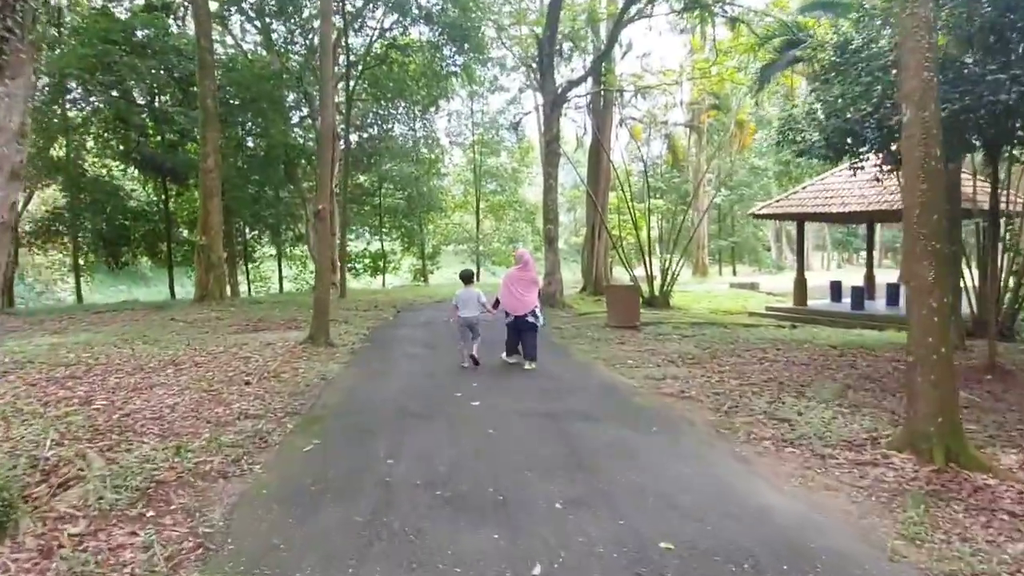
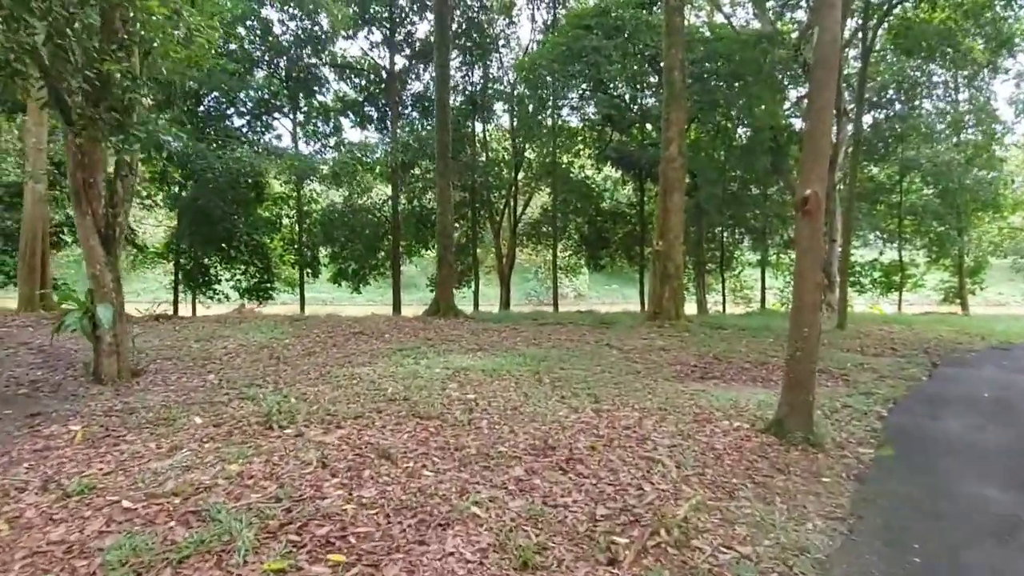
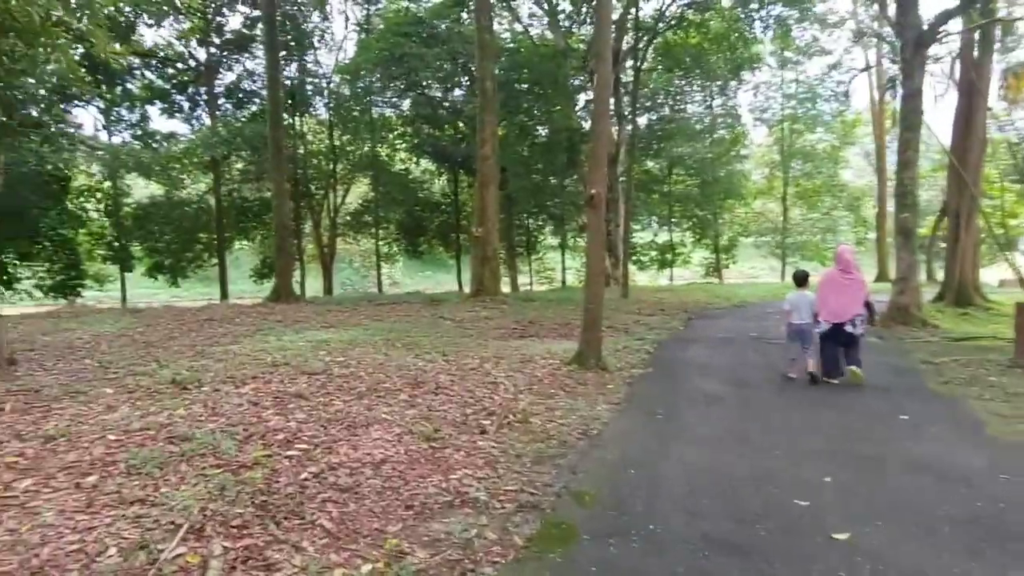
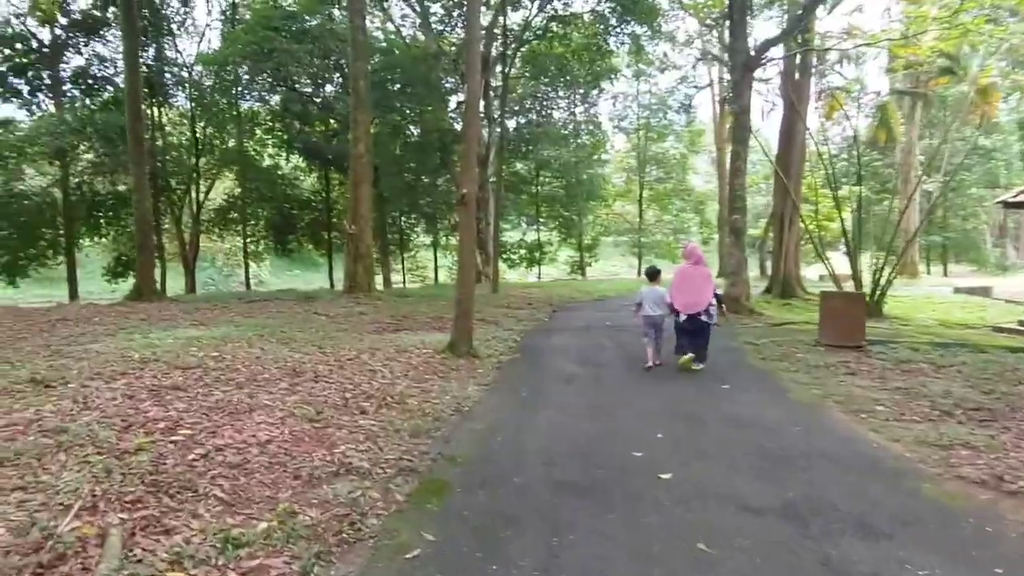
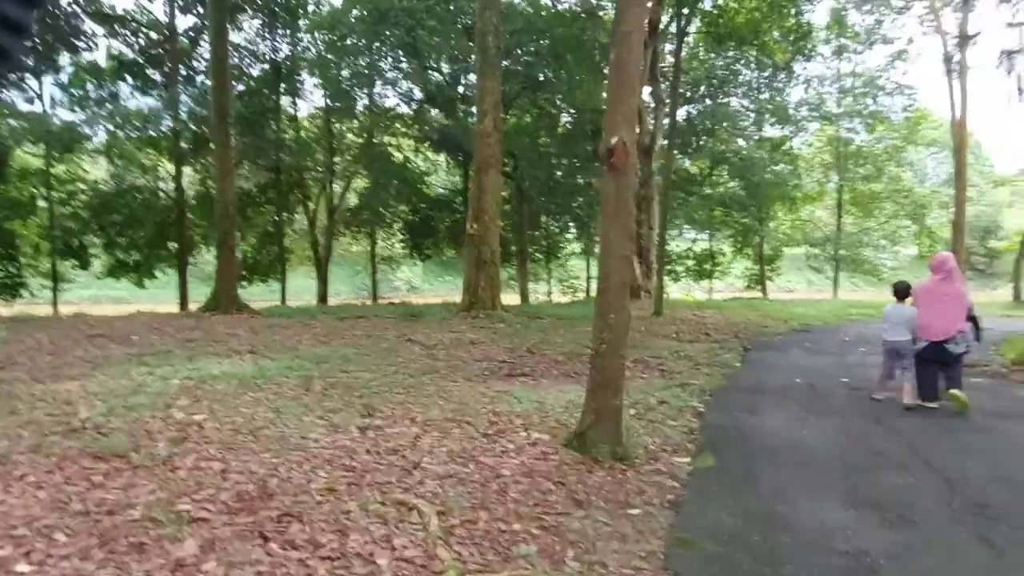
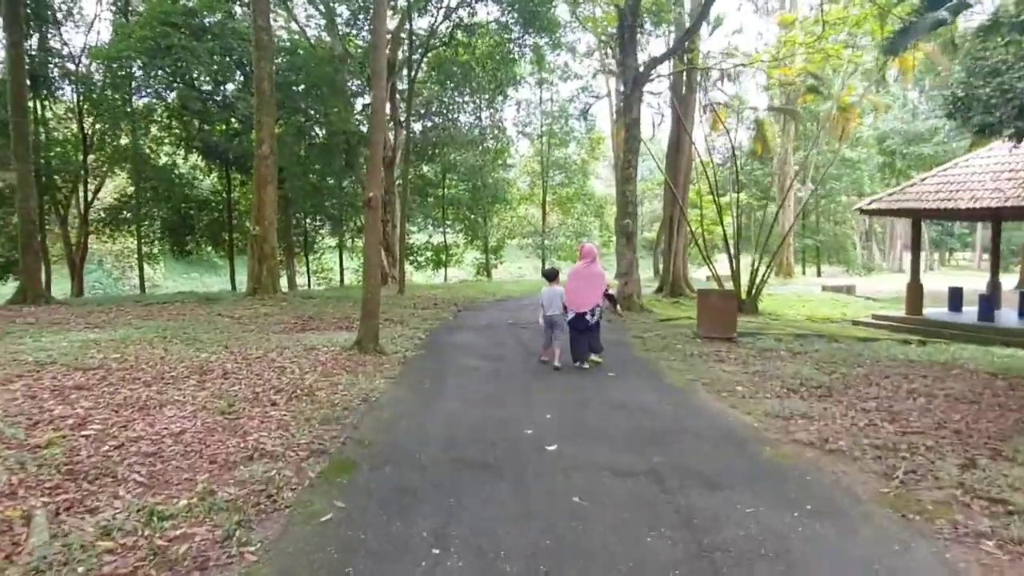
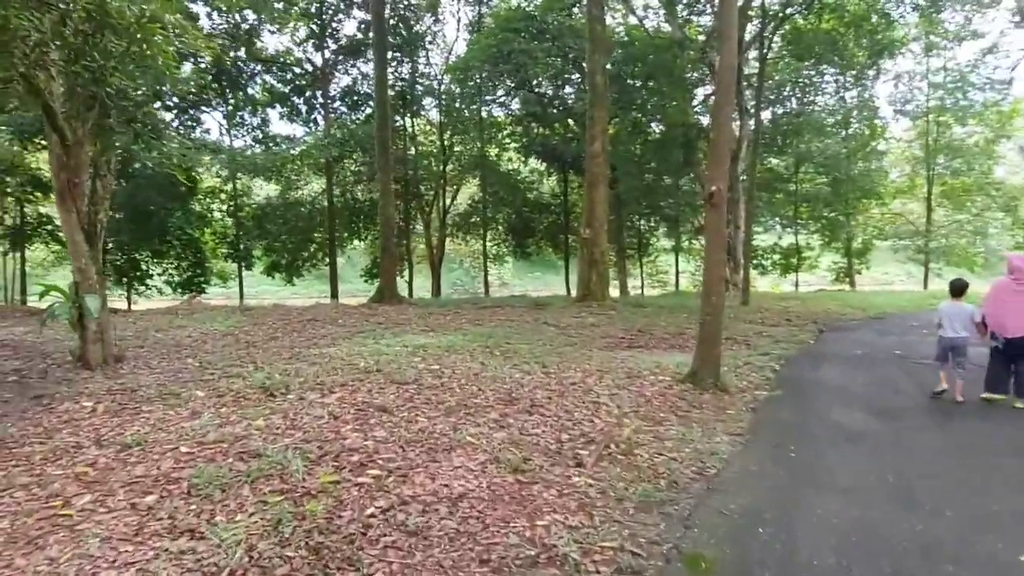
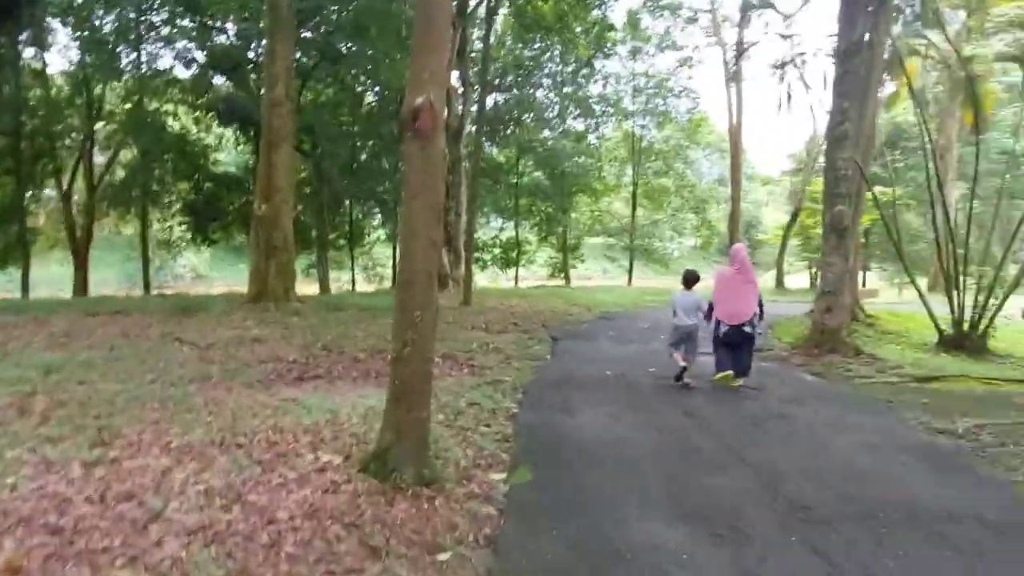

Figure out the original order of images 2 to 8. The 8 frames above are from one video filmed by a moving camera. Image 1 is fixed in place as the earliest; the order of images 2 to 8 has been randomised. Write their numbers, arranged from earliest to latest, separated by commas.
6, 4, 3, 7, 2, 5, 8
